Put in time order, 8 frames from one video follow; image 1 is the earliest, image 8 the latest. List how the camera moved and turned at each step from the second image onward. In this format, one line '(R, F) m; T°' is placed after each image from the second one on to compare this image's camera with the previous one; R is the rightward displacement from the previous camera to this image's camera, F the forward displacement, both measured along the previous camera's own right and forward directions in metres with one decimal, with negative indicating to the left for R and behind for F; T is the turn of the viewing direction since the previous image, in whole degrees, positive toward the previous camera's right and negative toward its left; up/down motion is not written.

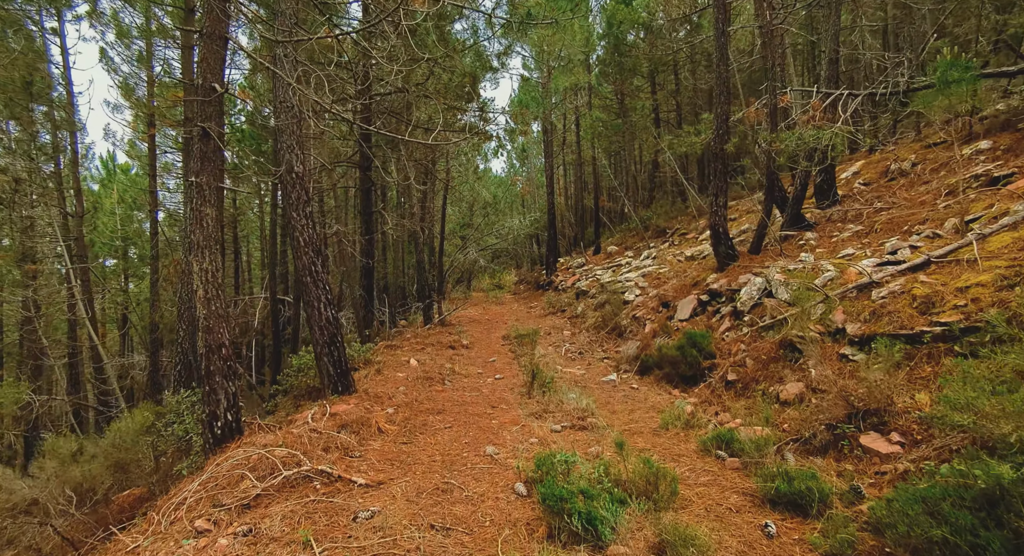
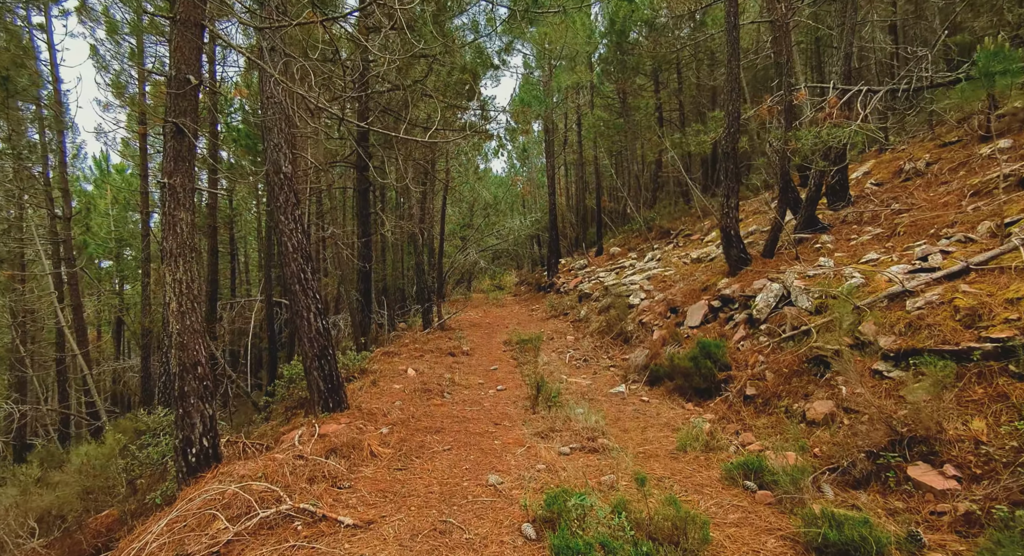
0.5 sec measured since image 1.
(0.0, +0.3) m; 0°
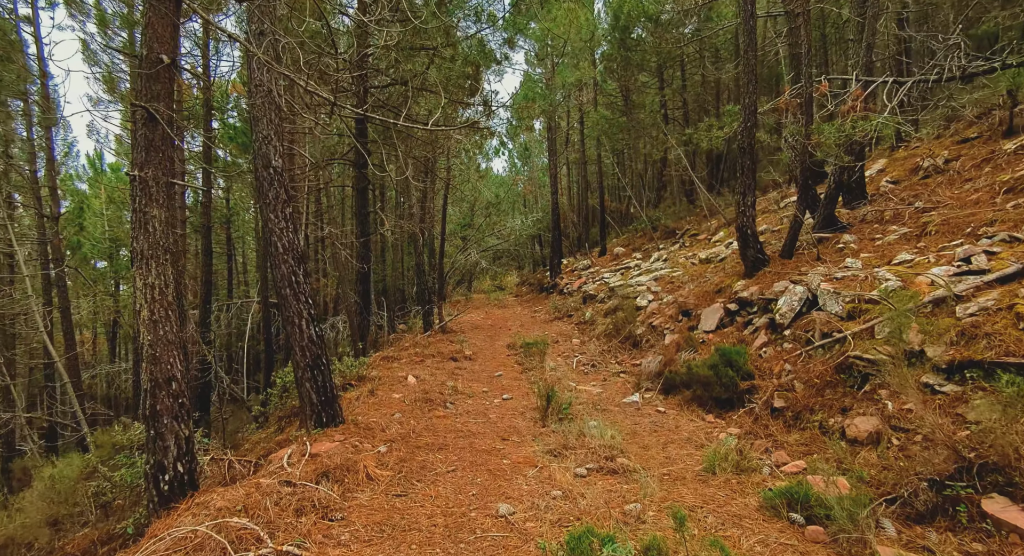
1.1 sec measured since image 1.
(-0.1, +0.4) m; 0°
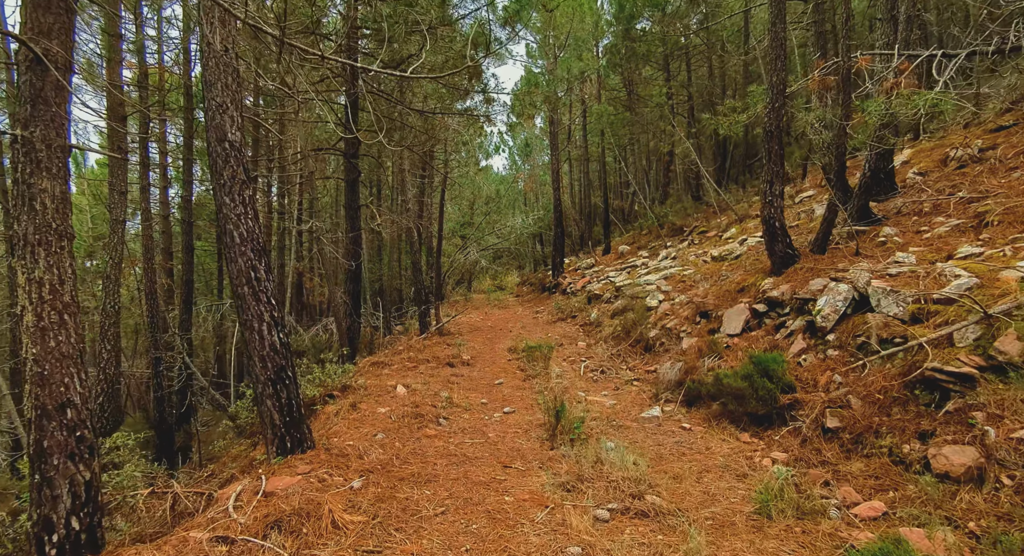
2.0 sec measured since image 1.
(0.0, +0.7) m; 0°
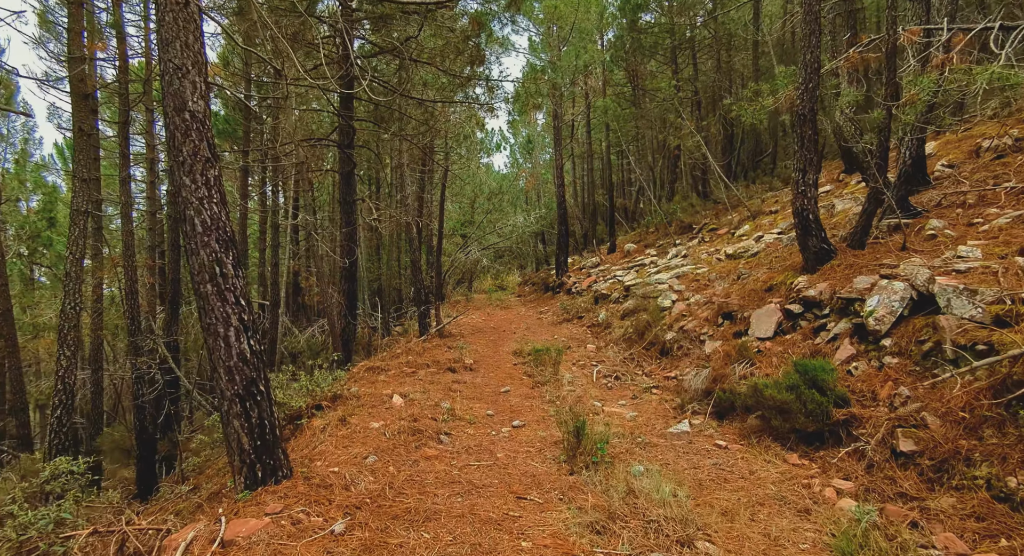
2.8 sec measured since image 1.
(-0.1, +0.6) m; 0°
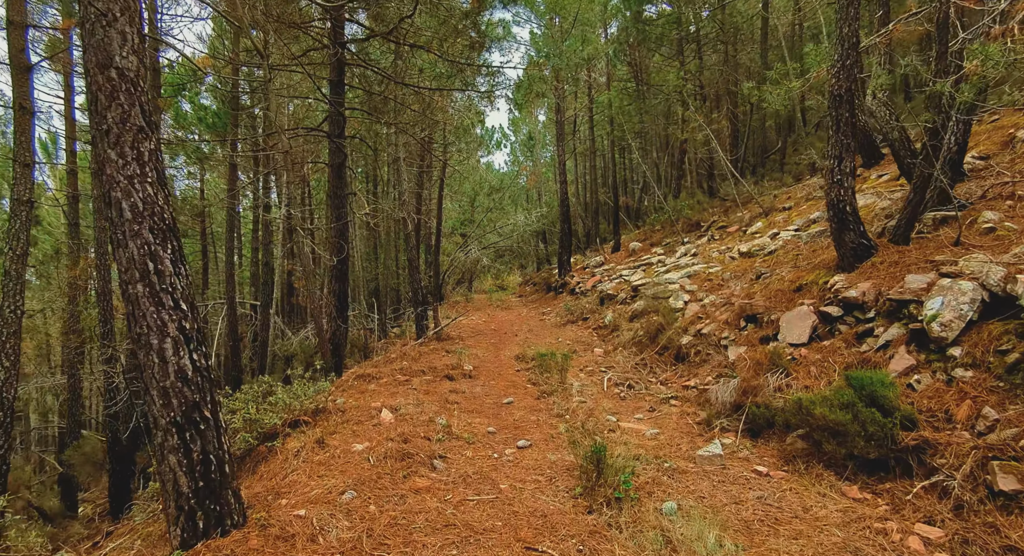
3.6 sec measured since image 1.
(0.0, +0.6) m; 0°
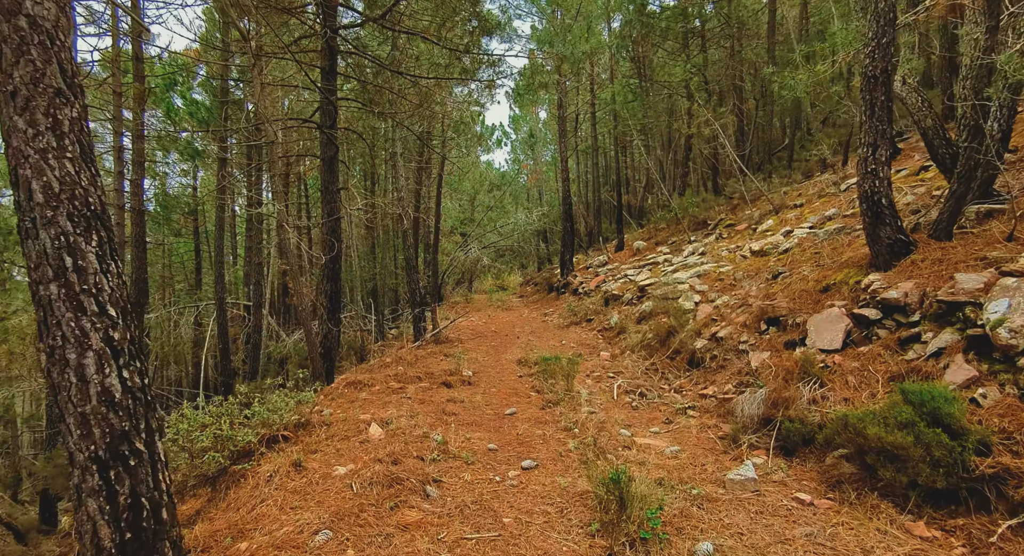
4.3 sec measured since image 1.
(0.0, +0.5) m; 0°
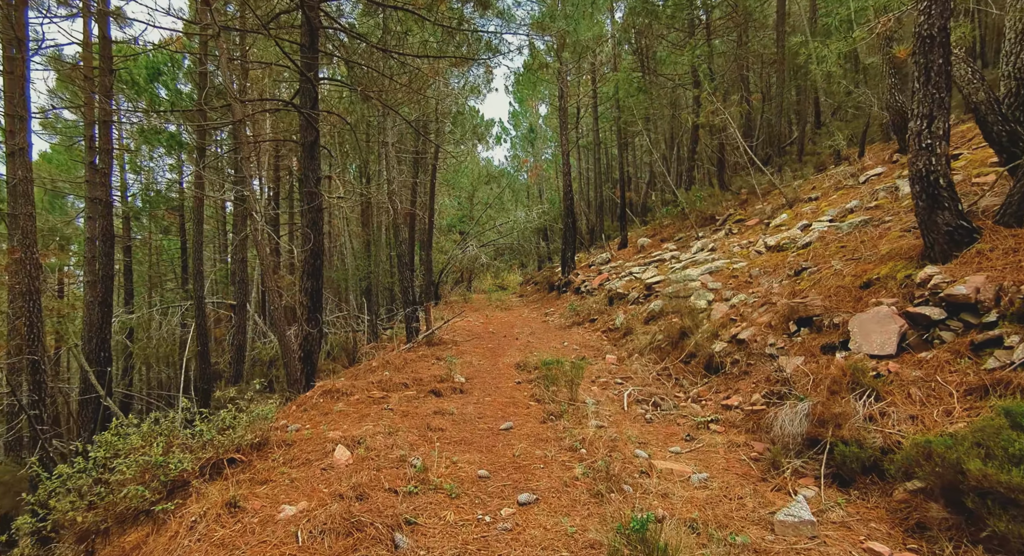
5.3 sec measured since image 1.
(0.0, +0.7) m; 0°
